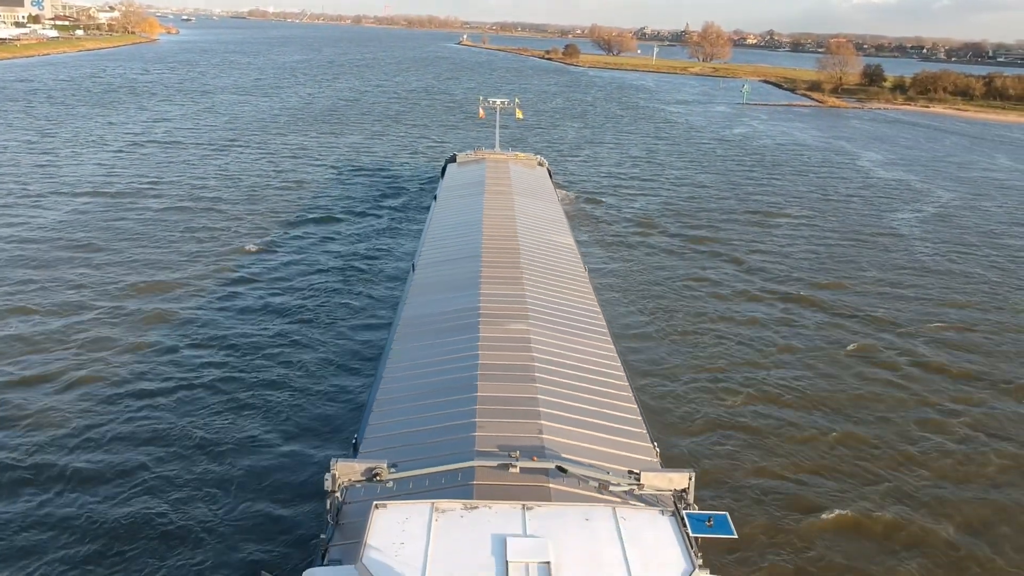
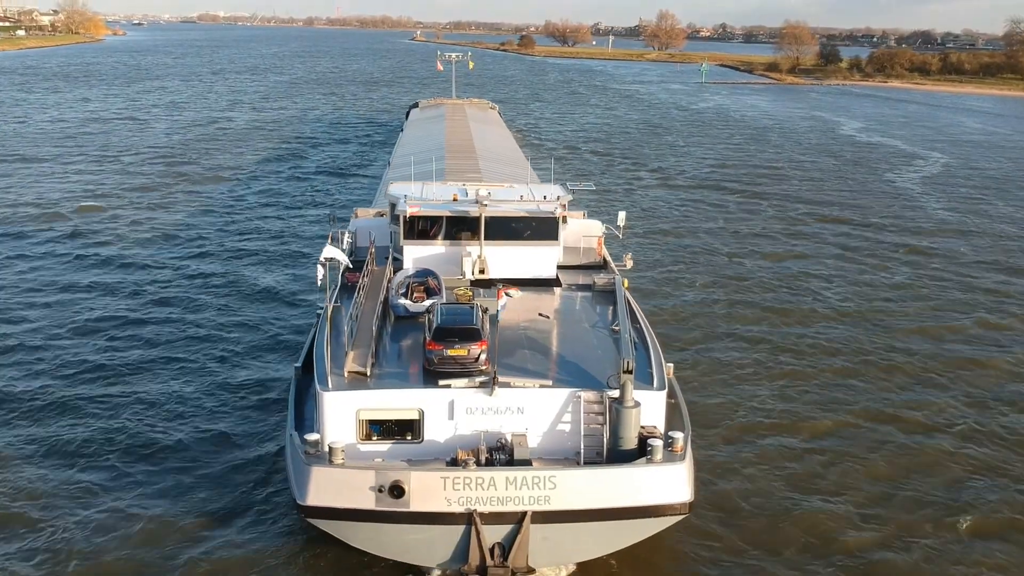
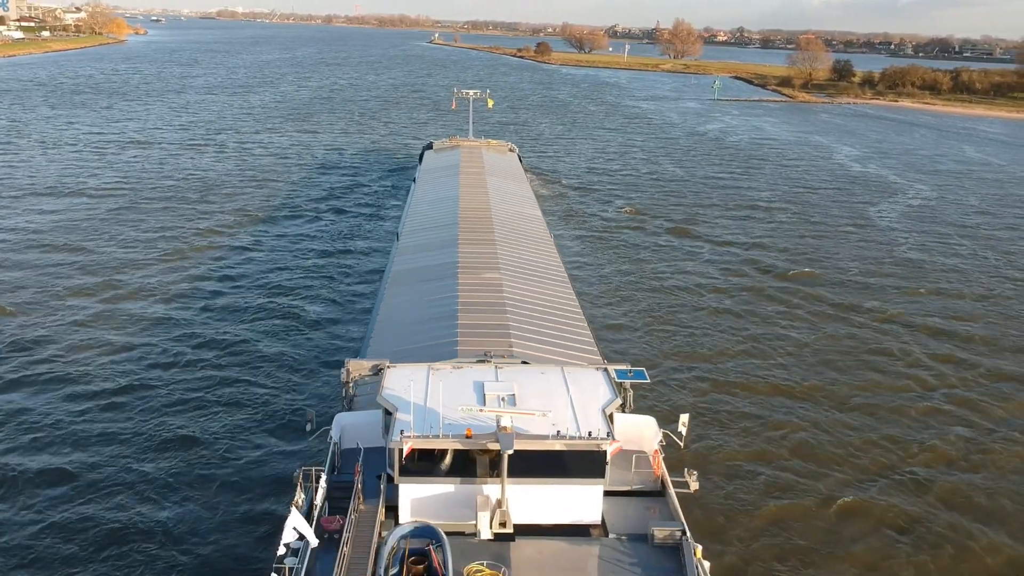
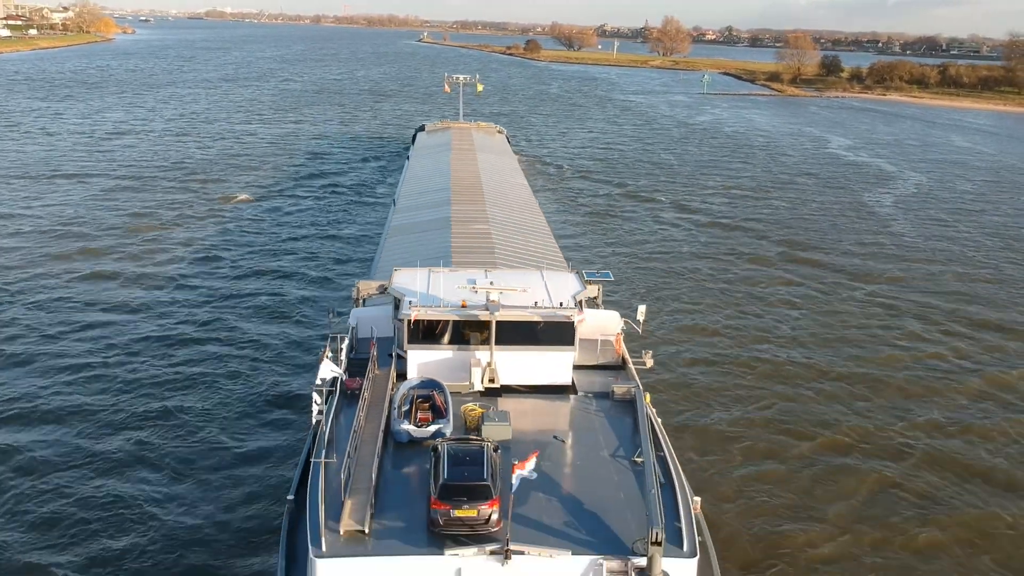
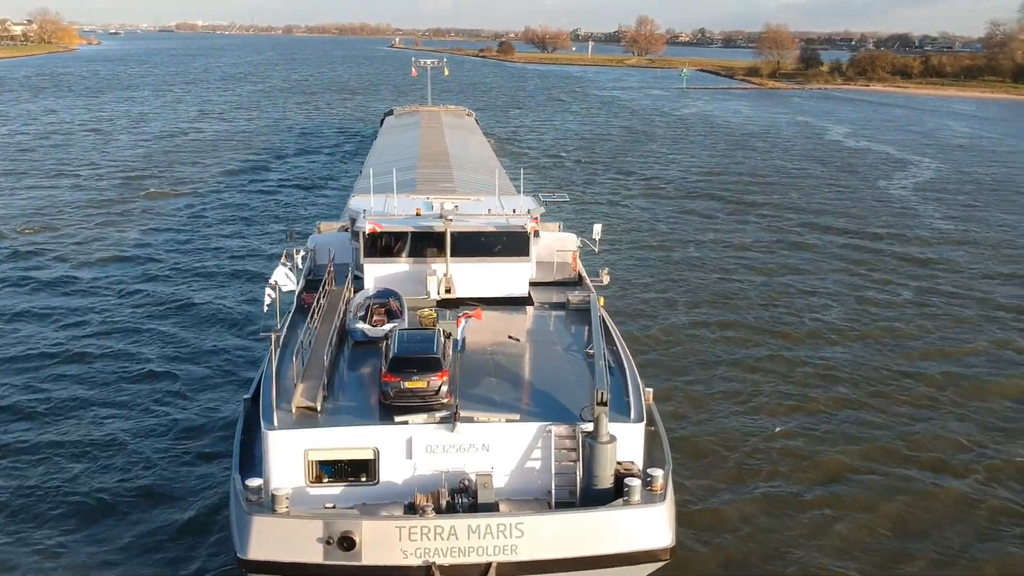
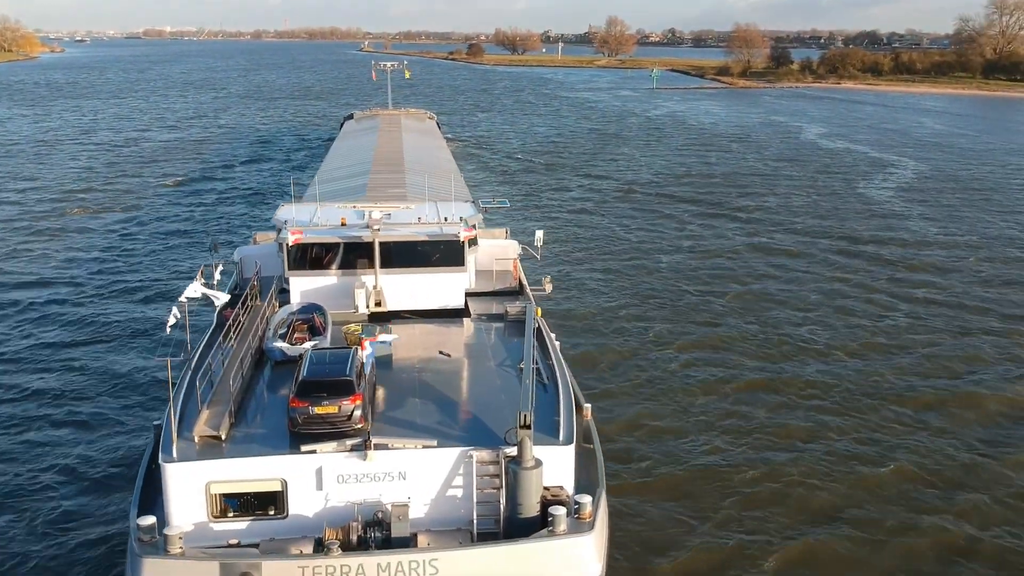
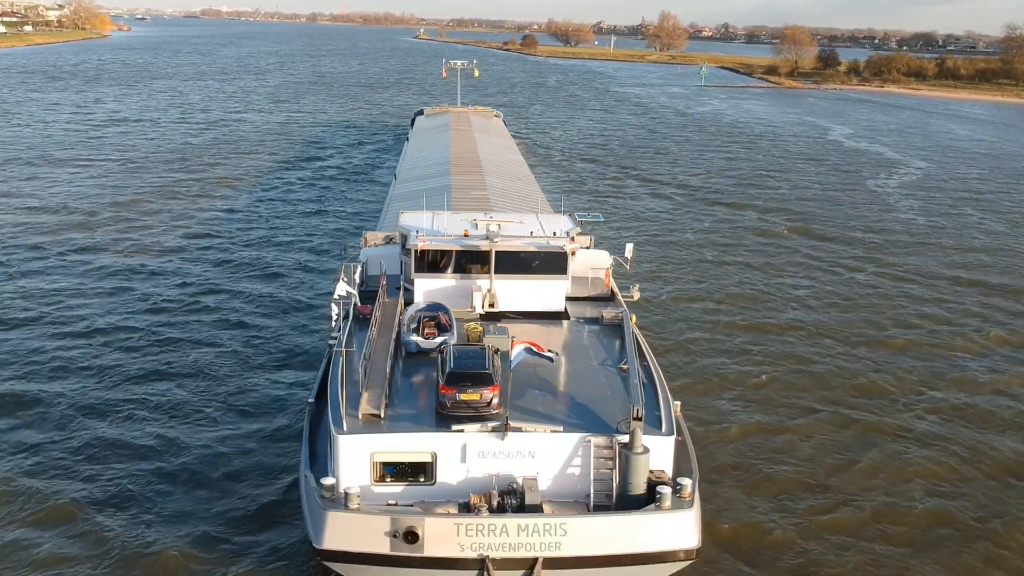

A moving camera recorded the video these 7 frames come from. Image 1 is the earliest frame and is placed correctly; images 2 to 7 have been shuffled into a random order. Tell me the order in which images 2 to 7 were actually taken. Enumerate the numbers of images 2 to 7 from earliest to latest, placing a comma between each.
3, 4, 7, 2, 5, 6
